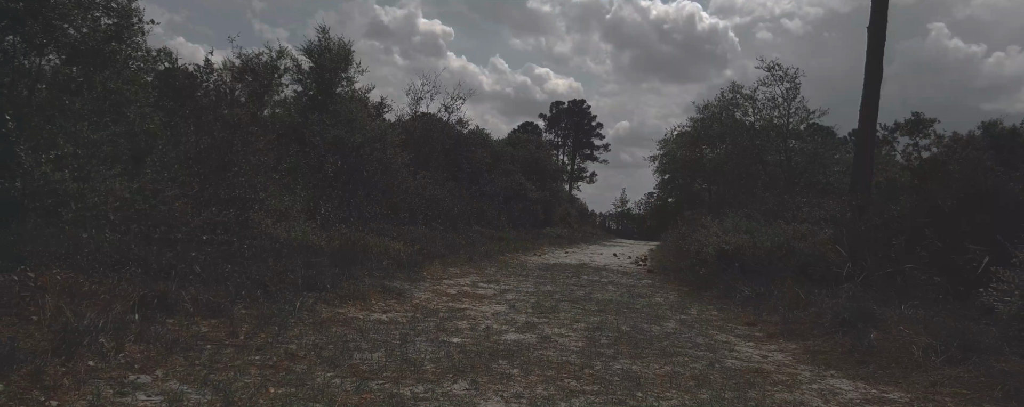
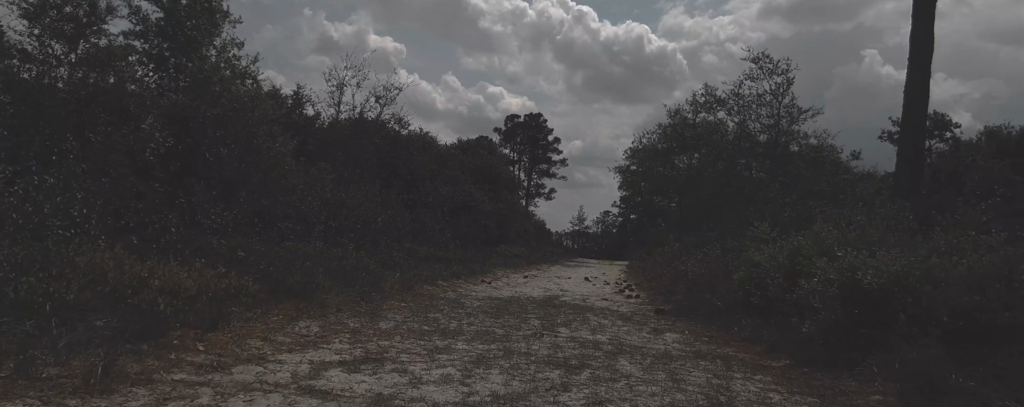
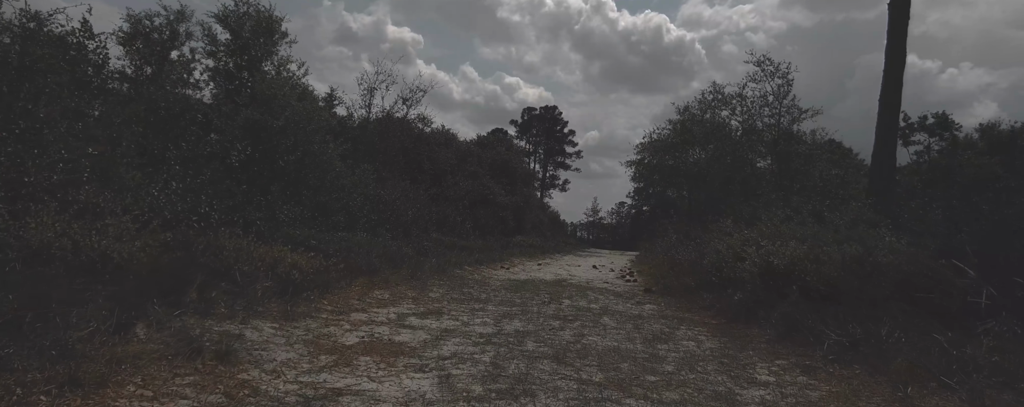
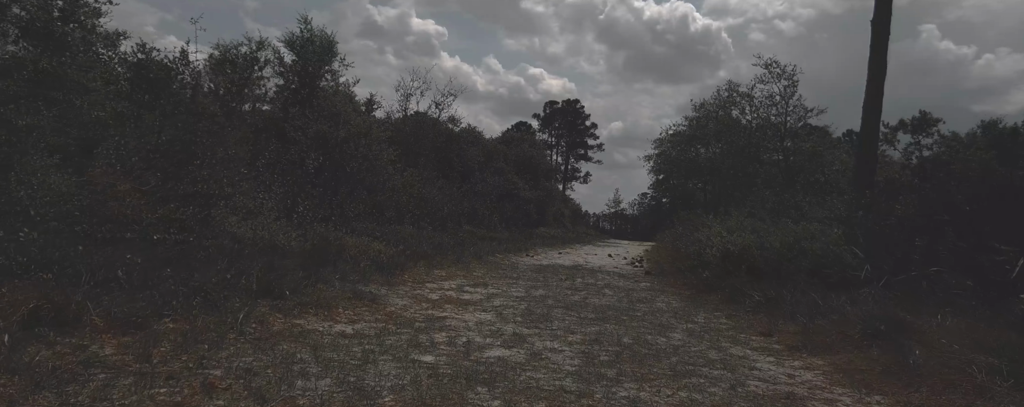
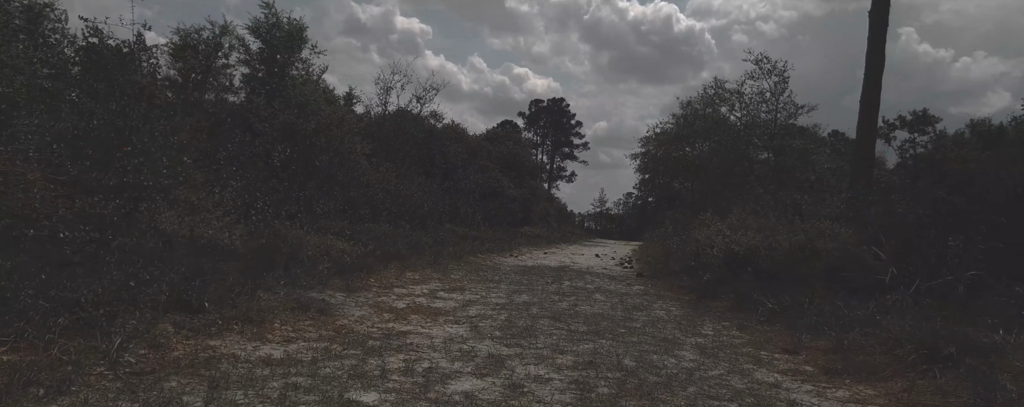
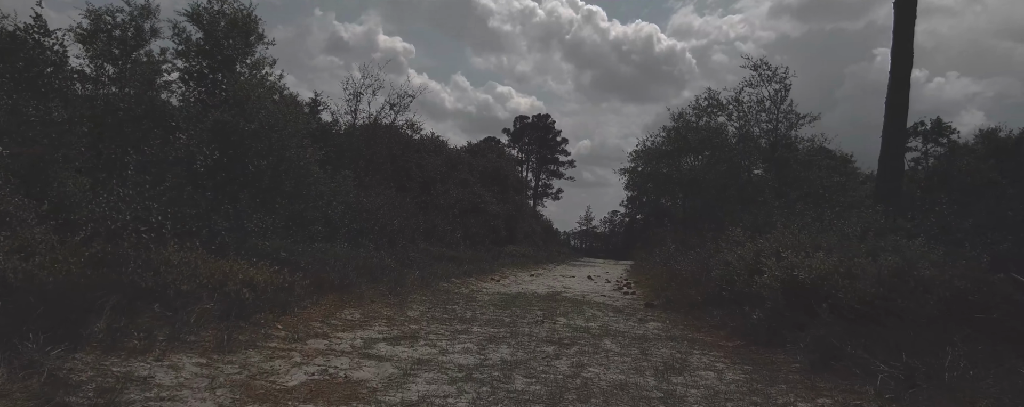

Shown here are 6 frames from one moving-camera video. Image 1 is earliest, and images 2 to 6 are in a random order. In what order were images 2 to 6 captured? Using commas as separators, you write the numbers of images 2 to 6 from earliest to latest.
4, 5, 3, 6, 2
